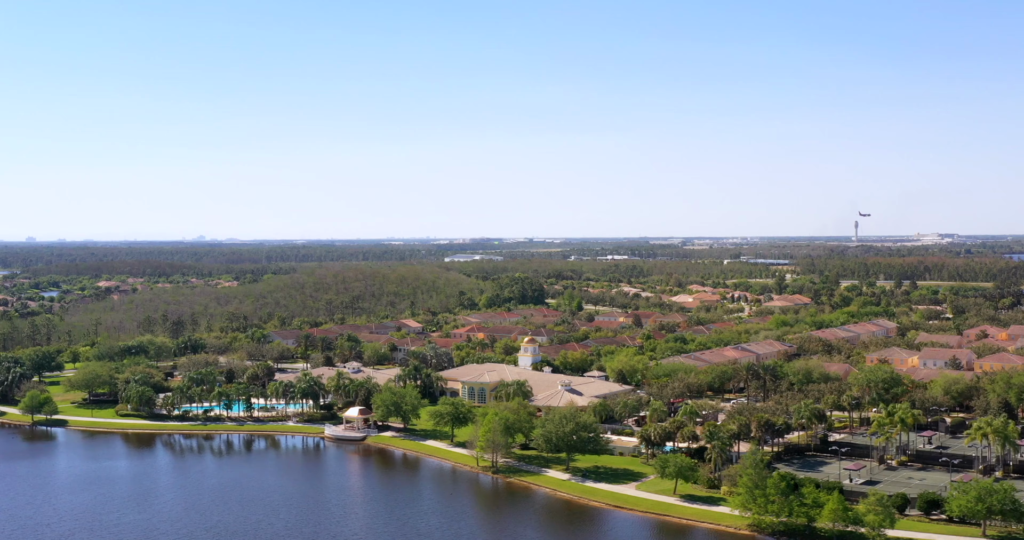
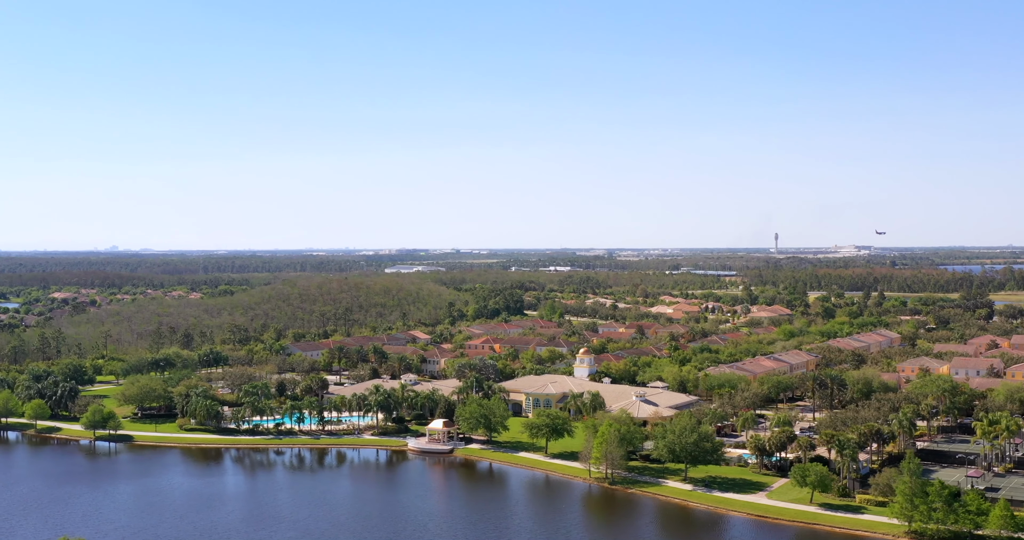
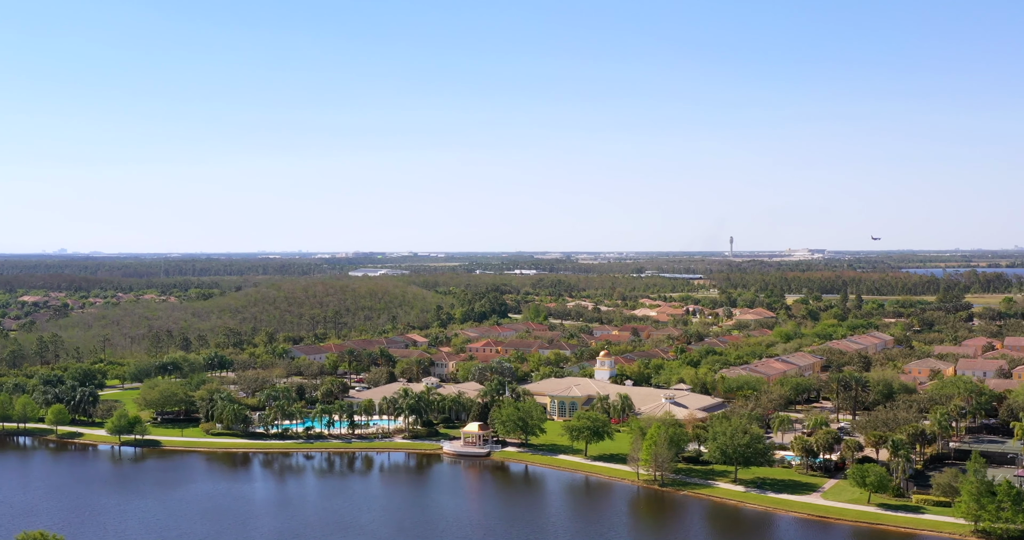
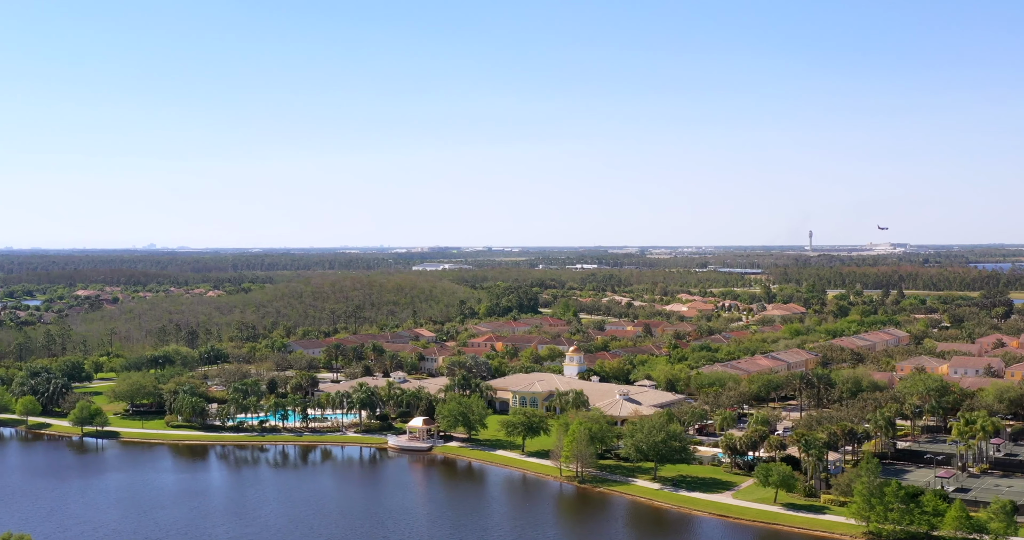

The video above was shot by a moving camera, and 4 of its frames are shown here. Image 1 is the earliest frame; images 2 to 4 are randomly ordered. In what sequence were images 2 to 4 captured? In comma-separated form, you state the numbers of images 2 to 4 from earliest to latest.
4, 2, 3
